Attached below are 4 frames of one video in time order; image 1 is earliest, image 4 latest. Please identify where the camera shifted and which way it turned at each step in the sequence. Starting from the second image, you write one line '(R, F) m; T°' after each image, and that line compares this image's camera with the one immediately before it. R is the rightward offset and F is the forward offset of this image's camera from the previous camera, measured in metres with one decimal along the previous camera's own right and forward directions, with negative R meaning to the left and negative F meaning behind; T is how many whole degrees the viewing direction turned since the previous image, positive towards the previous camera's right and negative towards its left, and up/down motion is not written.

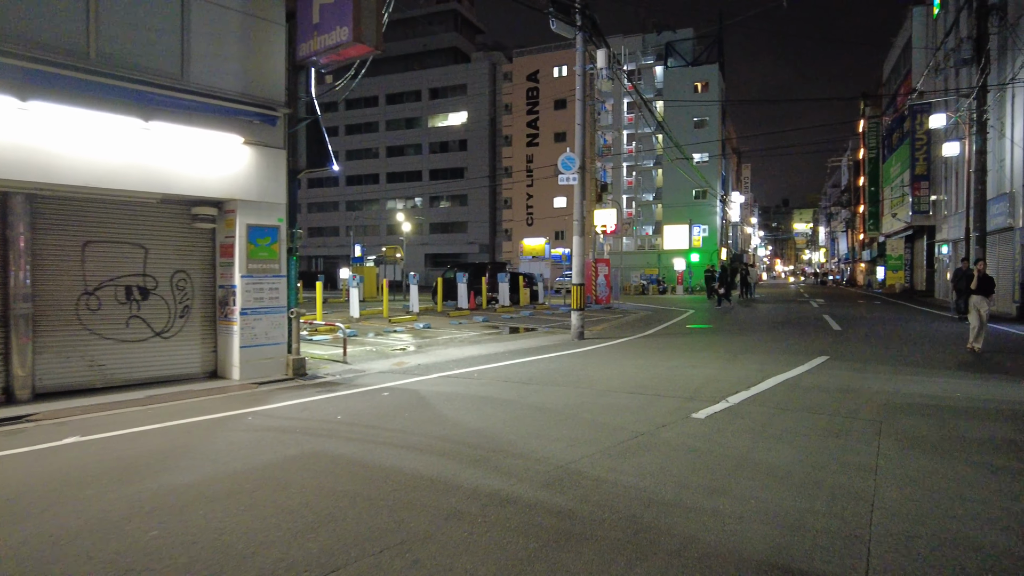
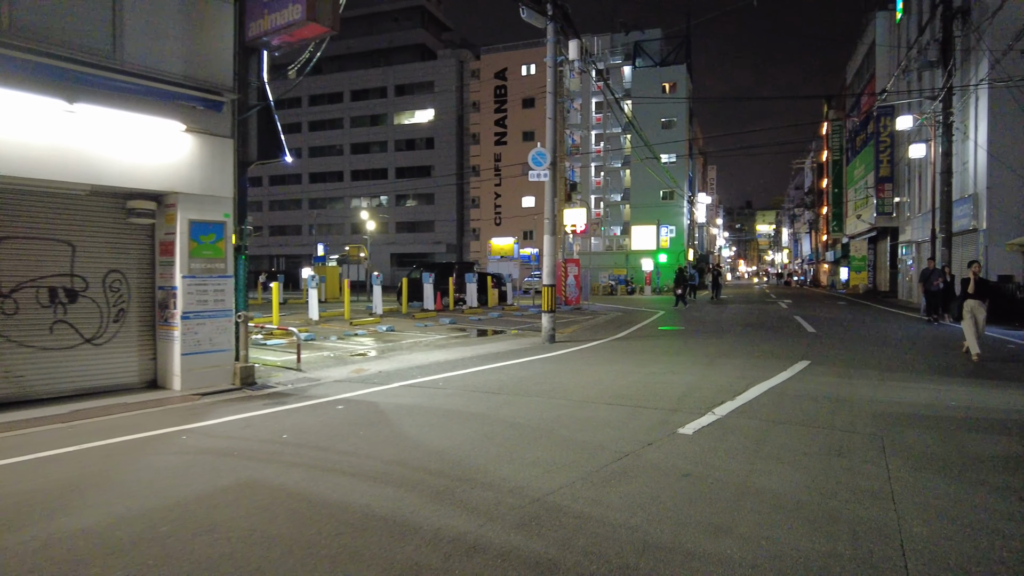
(0.0, +0.7) m; +3°
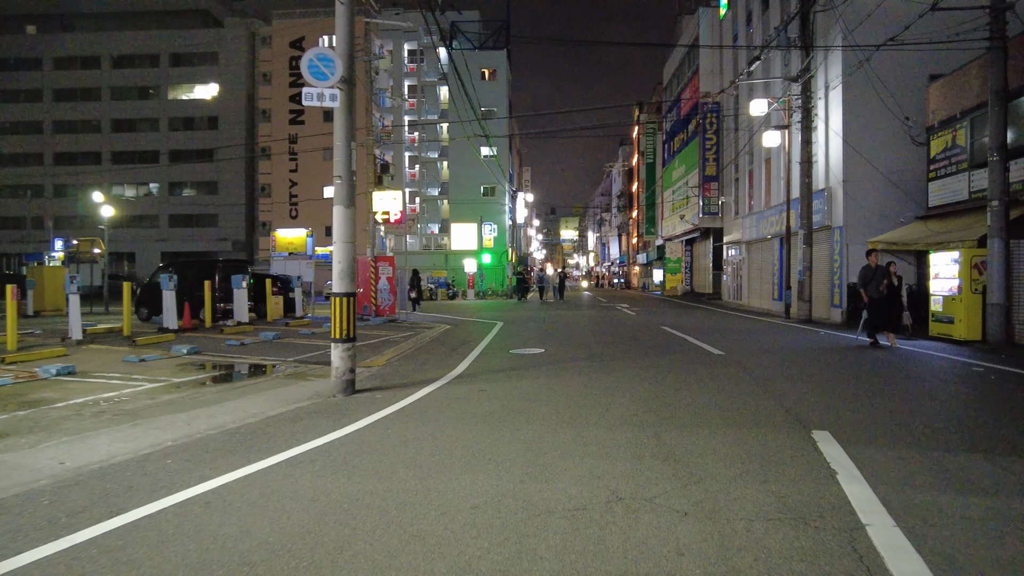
(+0.5, +5.8) m; +16°
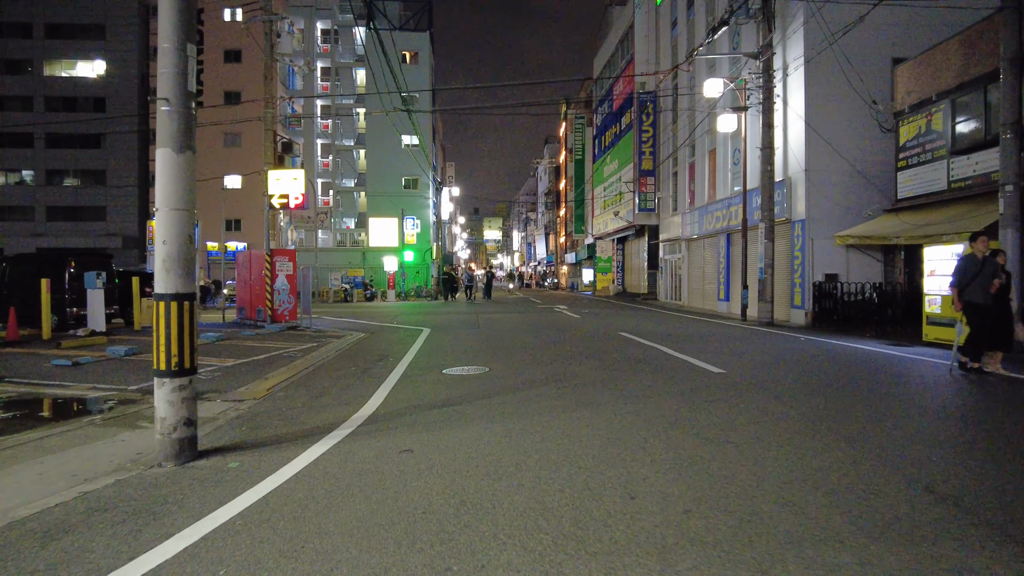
(-0.2, +3.1) m; +7°
